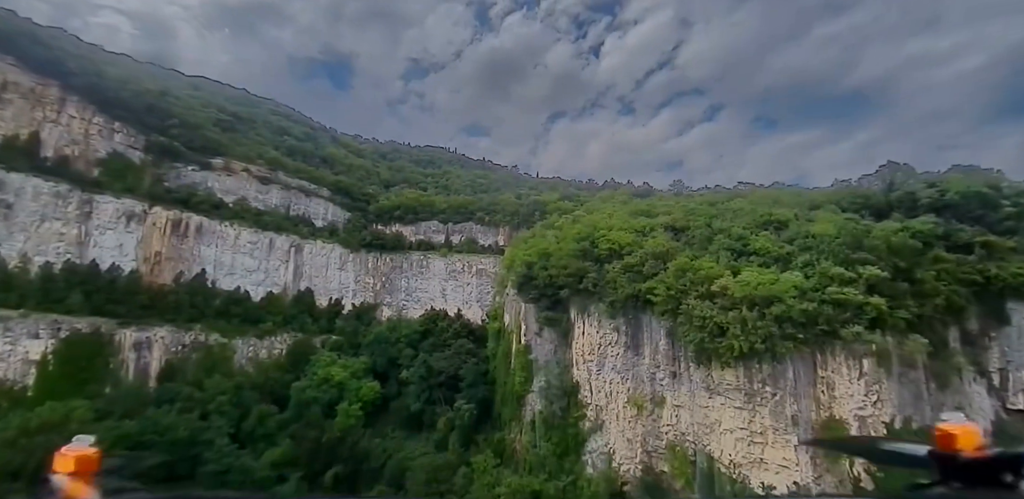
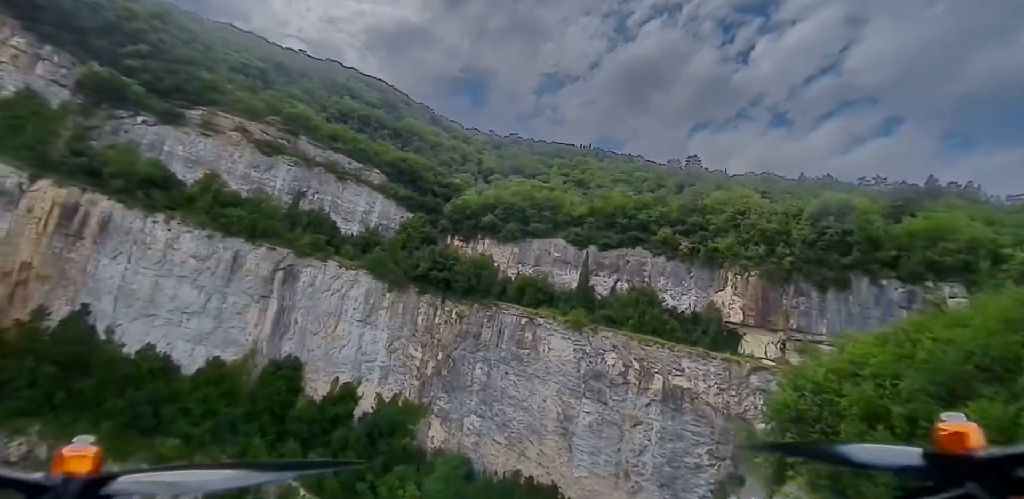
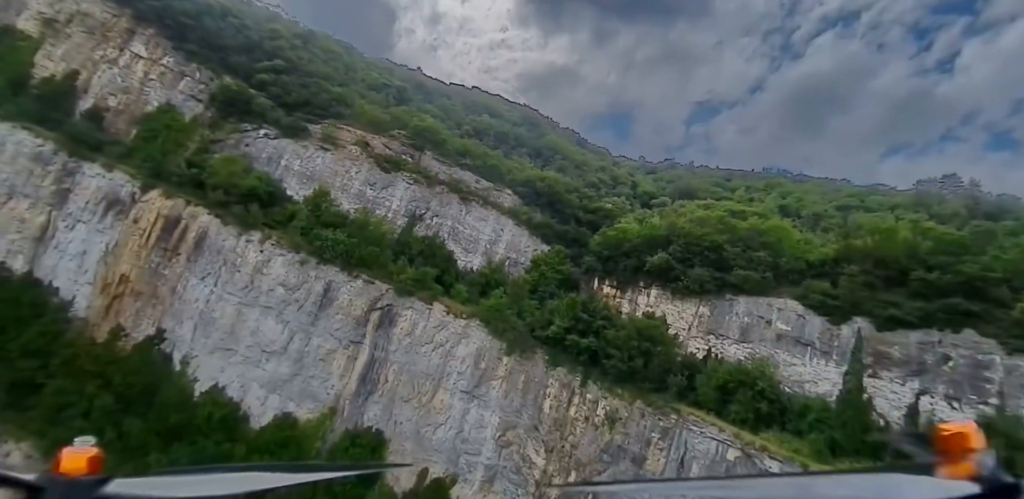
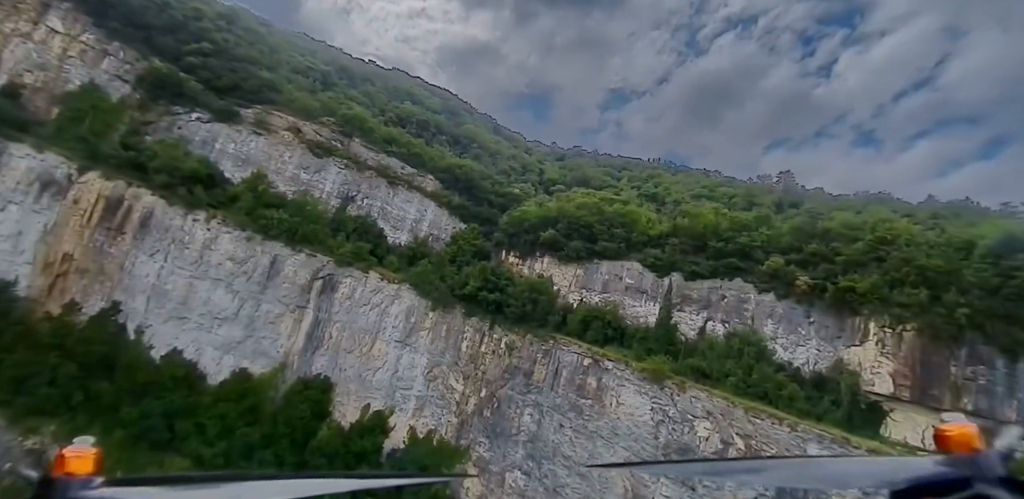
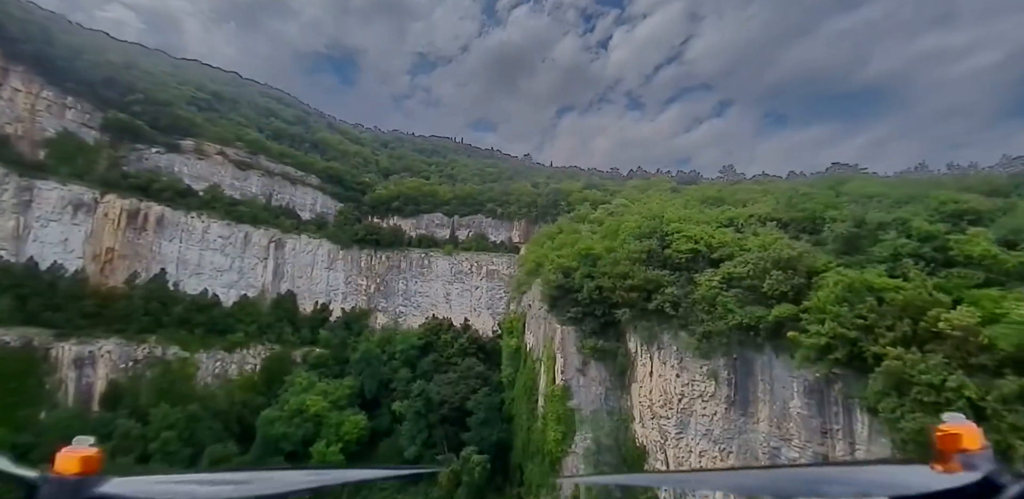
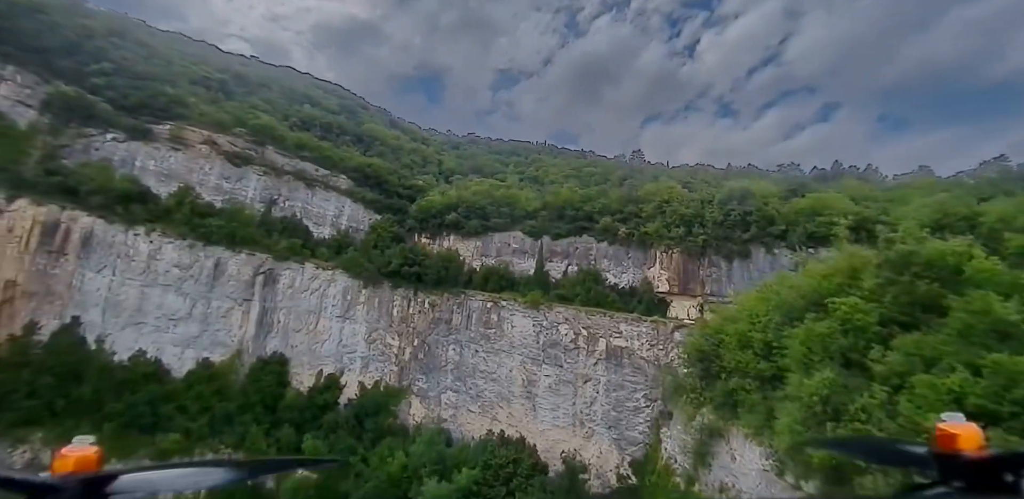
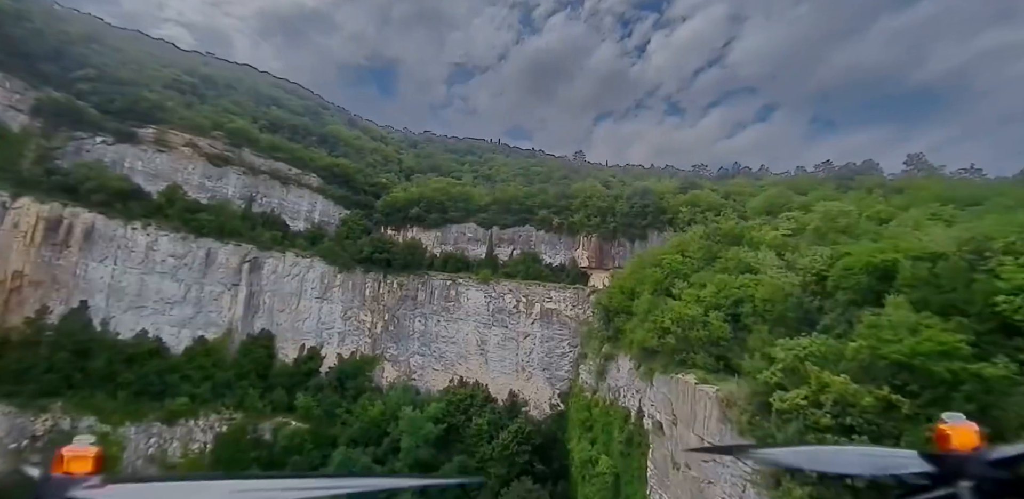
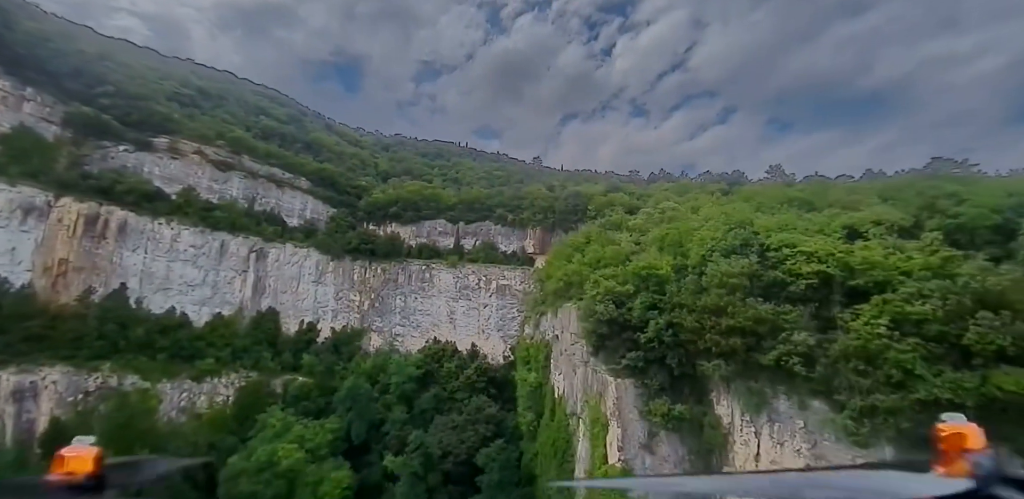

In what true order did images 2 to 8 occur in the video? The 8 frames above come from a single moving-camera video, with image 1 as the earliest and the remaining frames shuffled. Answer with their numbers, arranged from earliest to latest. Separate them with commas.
5, 8, 7, 6, 2, 4, 3
